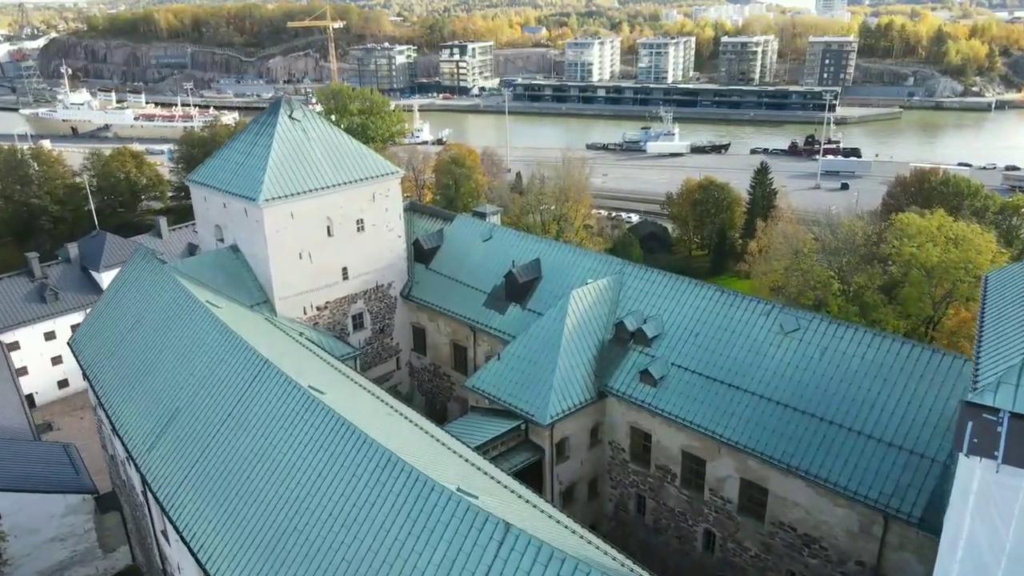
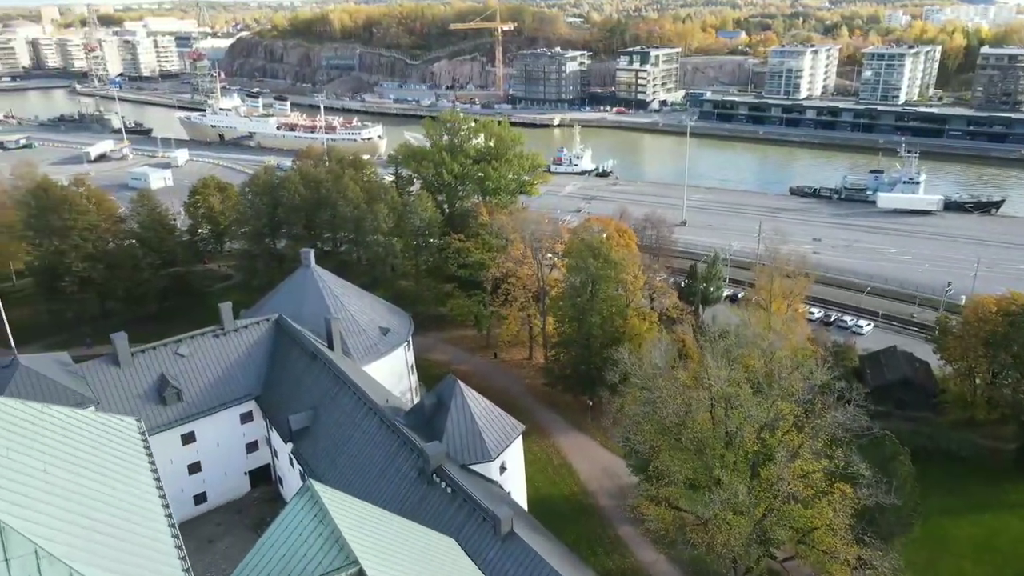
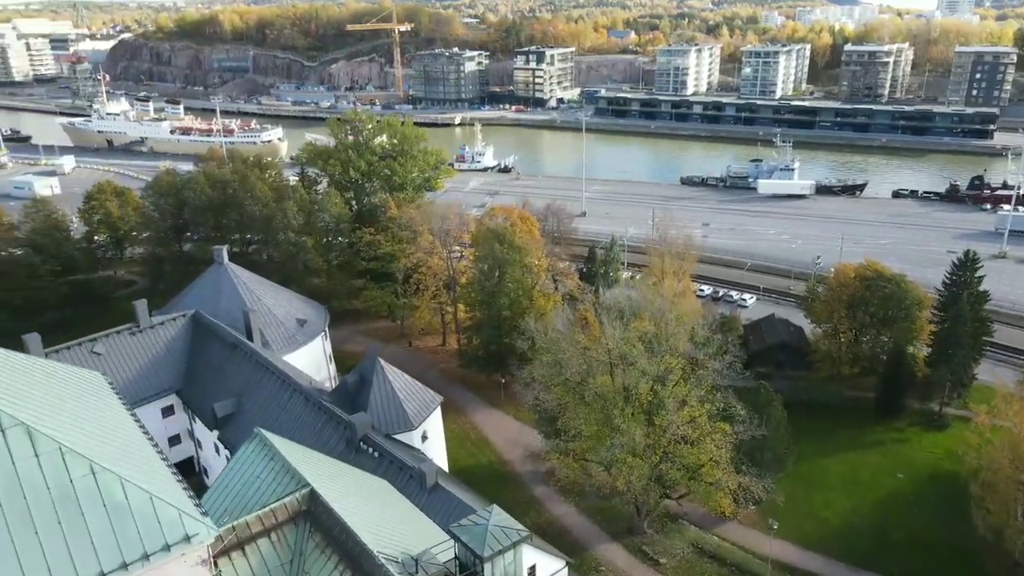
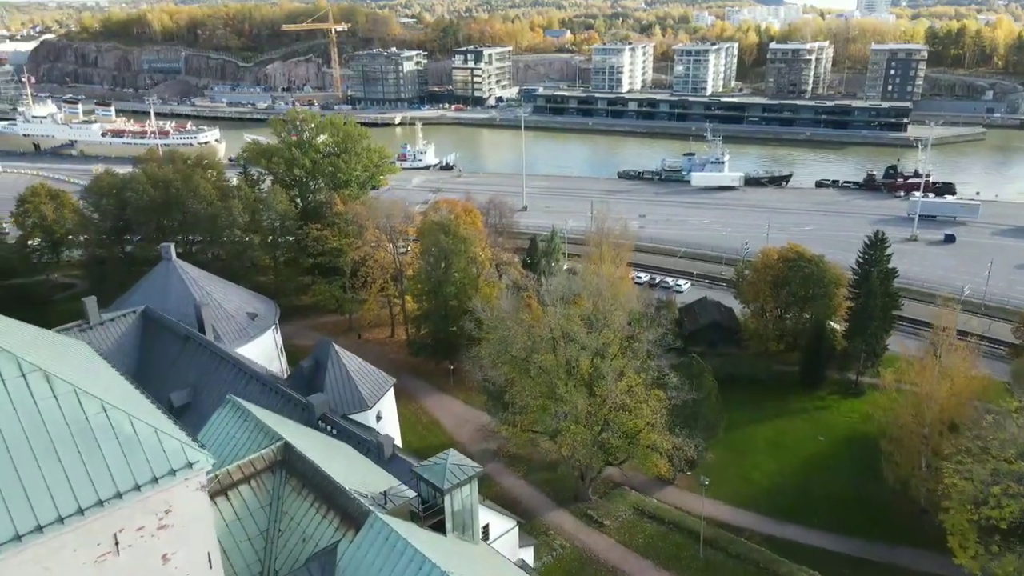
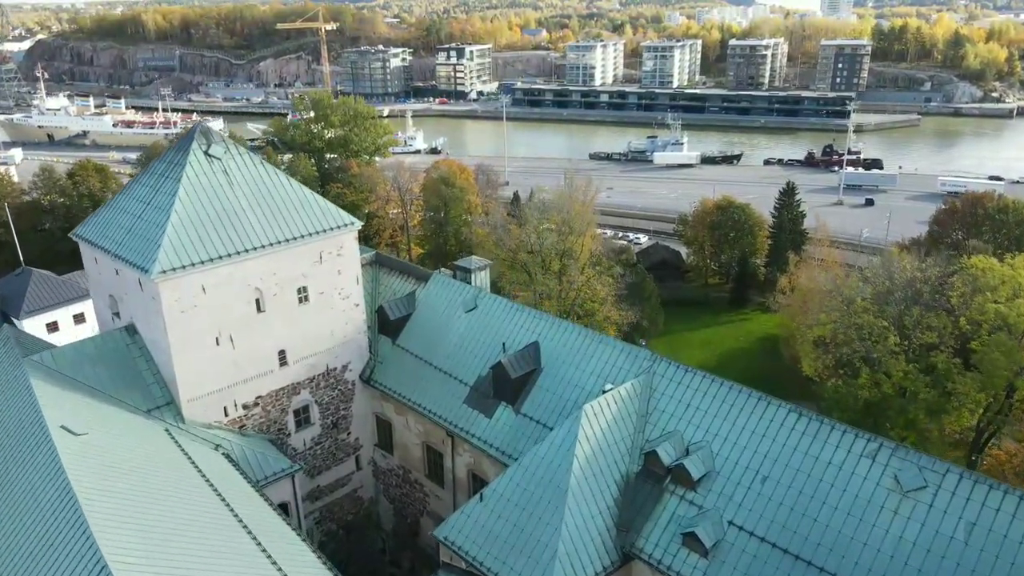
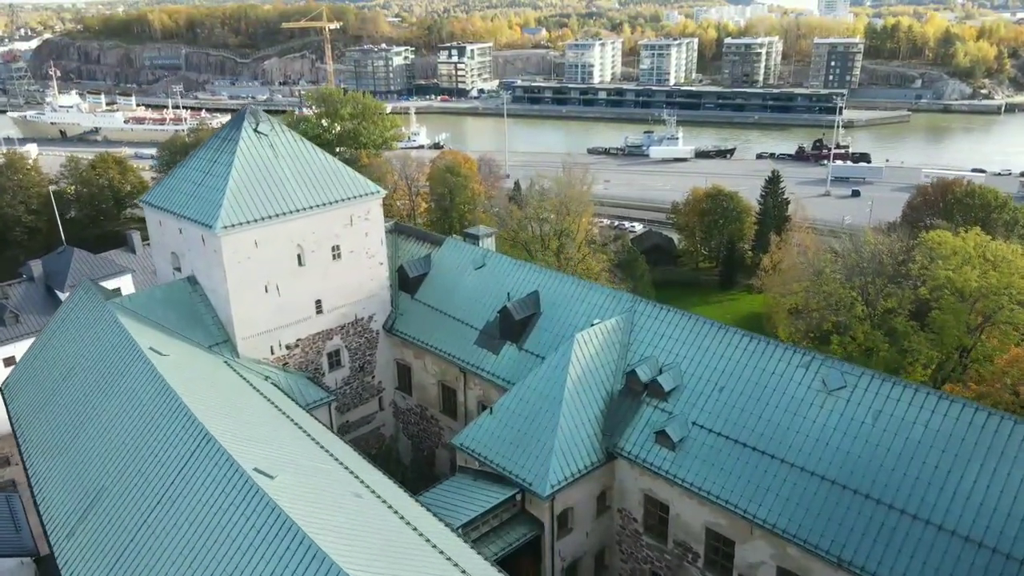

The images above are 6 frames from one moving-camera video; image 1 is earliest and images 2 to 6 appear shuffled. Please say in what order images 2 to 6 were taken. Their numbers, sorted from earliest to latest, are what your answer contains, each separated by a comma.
6, 5, 4, 3, 2
